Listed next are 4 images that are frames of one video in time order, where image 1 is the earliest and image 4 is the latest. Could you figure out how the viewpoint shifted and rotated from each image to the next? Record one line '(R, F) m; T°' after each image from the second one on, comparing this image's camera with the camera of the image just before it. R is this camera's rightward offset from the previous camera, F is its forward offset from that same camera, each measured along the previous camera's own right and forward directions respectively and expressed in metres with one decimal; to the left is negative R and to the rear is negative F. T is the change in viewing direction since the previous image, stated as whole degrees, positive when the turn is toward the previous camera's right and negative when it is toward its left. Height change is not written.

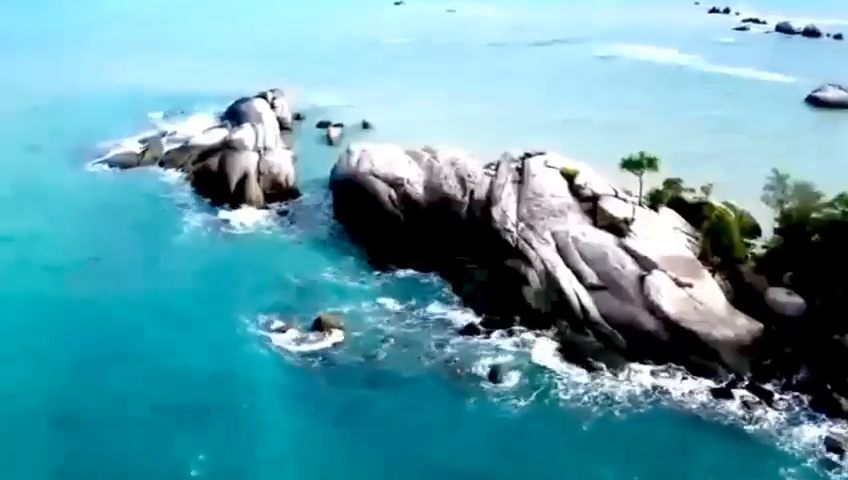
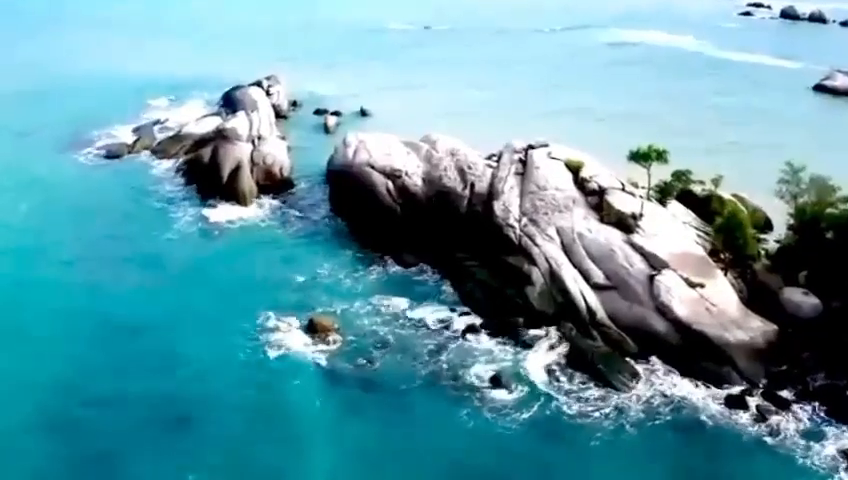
(+0.1, +1.1) m; 0°
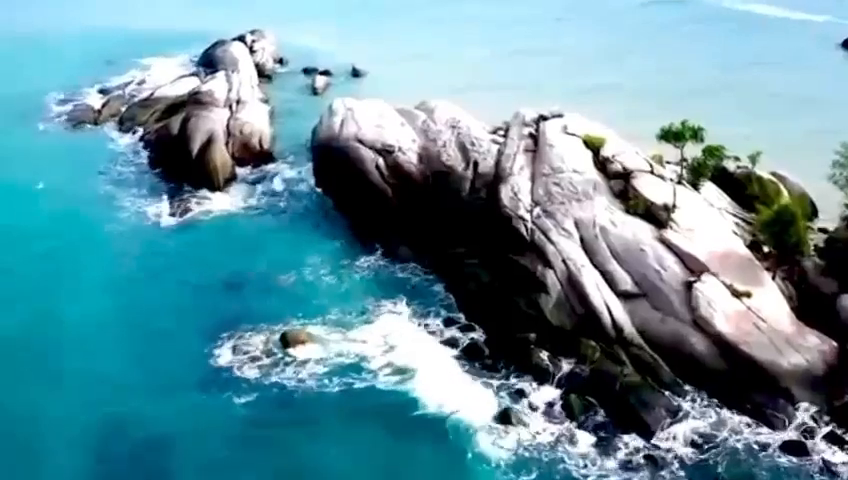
(+0.1, +3.6) m; 0°
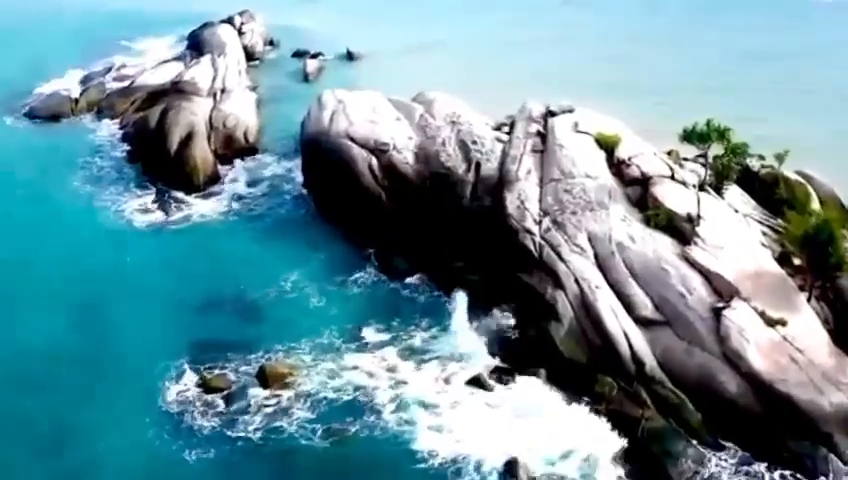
(+0.1, +2.1) m; 0°
